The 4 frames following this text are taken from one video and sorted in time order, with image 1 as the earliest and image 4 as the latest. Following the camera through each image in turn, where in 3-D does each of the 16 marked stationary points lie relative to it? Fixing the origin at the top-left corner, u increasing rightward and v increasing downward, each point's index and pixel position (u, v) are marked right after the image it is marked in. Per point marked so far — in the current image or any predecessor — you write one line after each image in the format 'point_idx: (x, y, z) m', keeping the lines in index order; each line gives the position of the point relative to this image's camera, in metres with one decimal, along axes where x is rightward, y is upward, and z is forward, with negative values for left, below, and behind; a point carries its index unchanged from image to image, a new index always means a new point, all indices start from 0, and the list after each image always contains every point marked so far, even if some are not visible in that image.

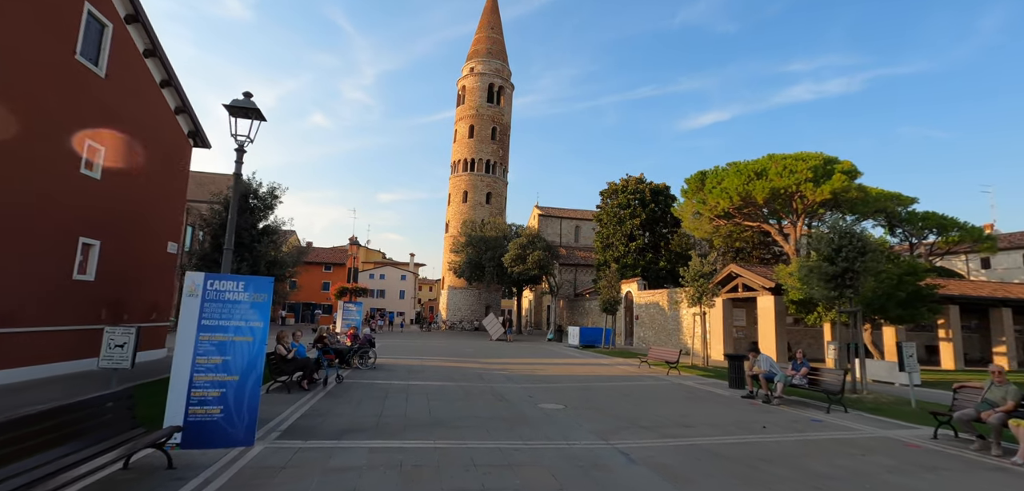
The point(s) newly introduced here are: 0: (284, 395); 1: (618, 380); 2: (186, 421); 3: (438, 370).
0: (-5.0, -3.3, +10.4) m
1: (+3.4, -4.3, +15.0) m
2: (-4.2, -2.3, +6.1) m
3: (-2.6, -4.3, +16.4) m
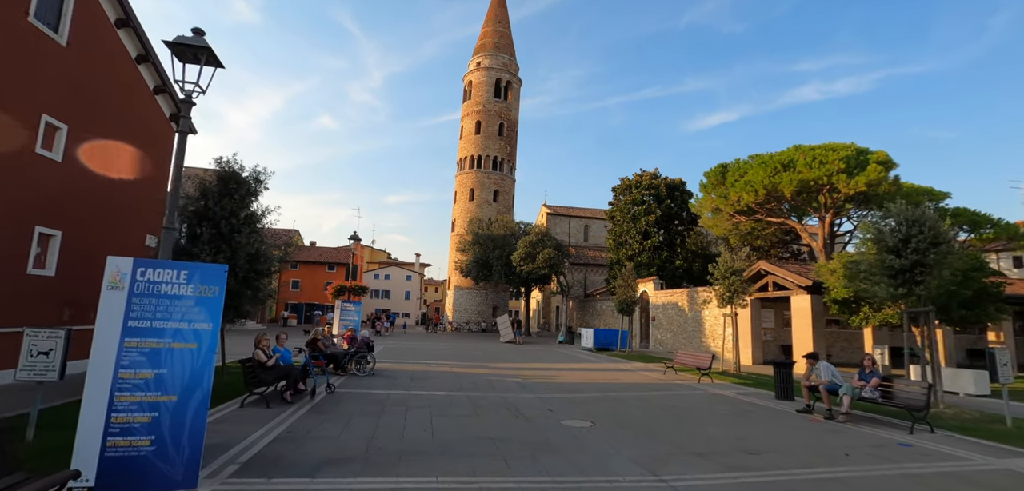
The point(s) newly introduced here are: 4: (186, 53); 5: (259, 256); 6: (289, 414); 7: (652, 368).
0: (-4.7, -3.1, +8.8) m
1: (+3.8, -4.0, +13.3) m
2: (-3.9, -2.0, +4.6) m
3: (-2.2, -4.1, +14.8) m
4: (-3.8, +2.3, +5.6) m
5: (-6.0, -0.2, +11.3) m
6: (-4.1, -3.1, +8.8) m
7: (+5.4, -4.7, +18.2) m
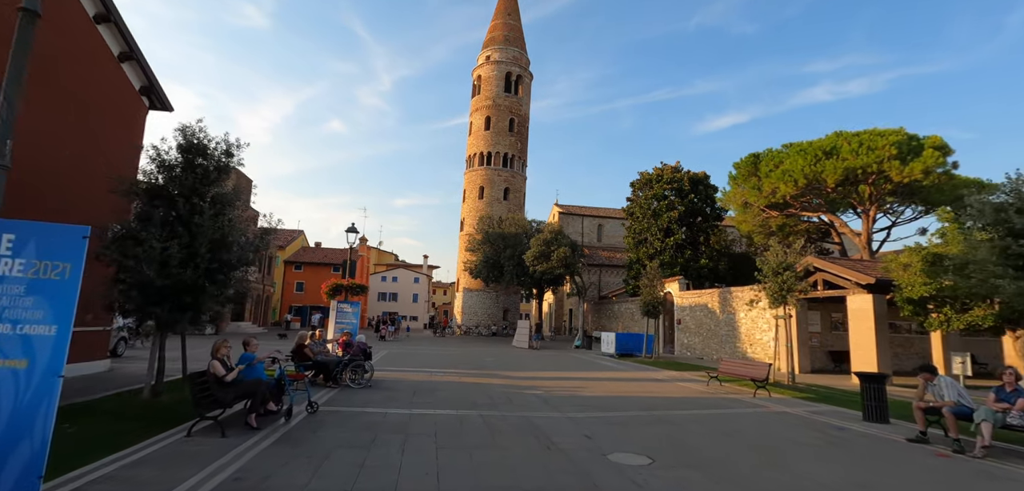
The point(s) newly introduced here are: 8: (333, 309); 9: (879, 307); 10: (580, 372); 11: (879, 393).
0: (-4.2, -2.7, +6.7) m
1: (+4.3, -3.7, +11.0) m
2: (-3.6, -1.7, +2.5) m
3: (-1.6, -3.9, +12.7) m
4: (-3.5, +2.6, +3.5) m
5: (-5.6, 0.0, +9.2) m
6: (-3.7, -2.8, +6.7) m
7: (+6.0, -4.5, +15.9) m
8: (-6.2, -2.2, +16.4) m
9: (+12.5, -2.1, +16.1) m
10: (+2.6, -4.9, +18.3) m
11: (+7.3, -2.9, +9.4) m
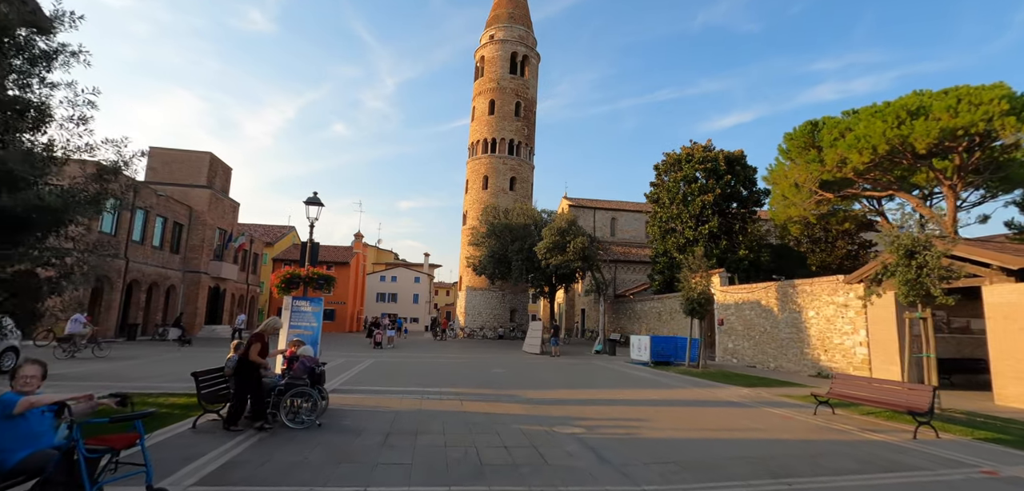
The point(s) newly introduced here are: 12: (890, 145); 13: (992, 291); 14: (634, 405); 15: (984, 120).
0: (-3.8, -2.1, +2.4) m
1: (+4.7, -3.0, +6.6) m
2: (-3.2, -1.0, -1.9) m
3: (-1.2, -3.2, +8.3) m
4: (-3.1, +3.3, -0.8) m
5: (-5.2, +0.7, +4.9) m
6: (-3.3, -2.2, +2.3) m
7: (+6.5, -3.8, +11.5) m
8: (-5.7, -1.6, +12.1) m
9: (+12.9, -1.4, +11.6) m
10: (+3.1, -4.2, +13.9) m
11: (+7.7, -2.2, +5.0) m
12: (+15.7, +4.1, +19.9) m
13: (+12.6, -1.1, +12.2) m
14: (+2.9, -3.8, +11.3) m
15: (+17.8, +4.7, +18.0) m
